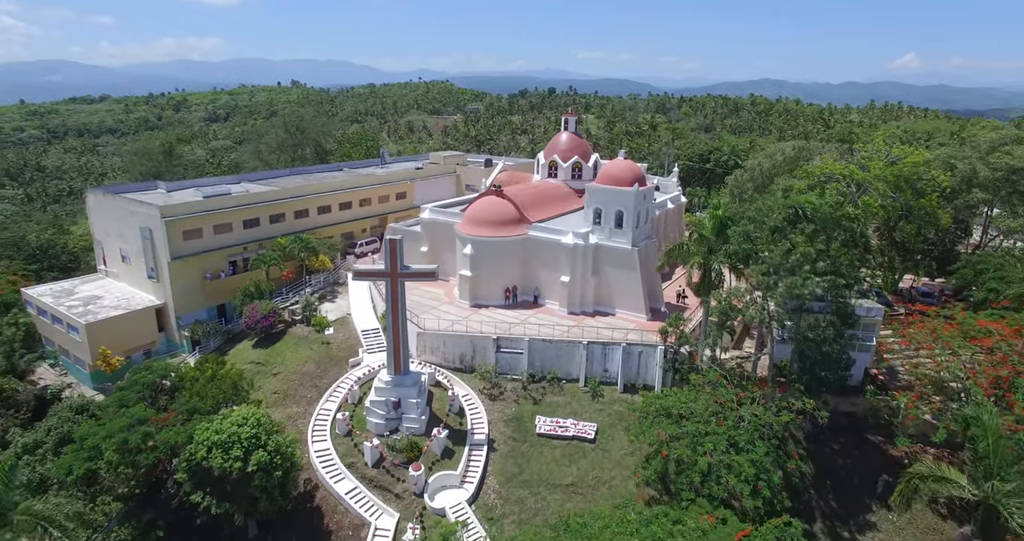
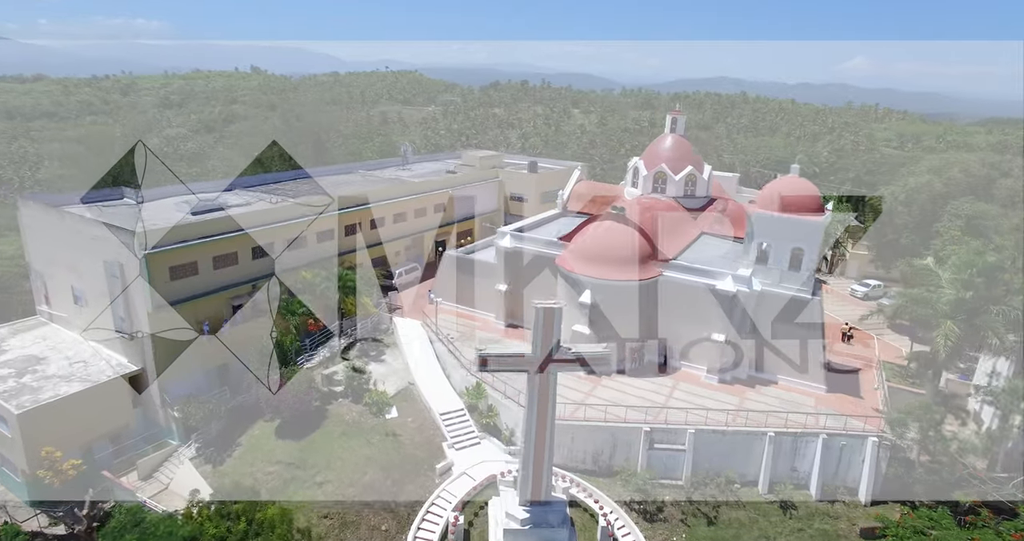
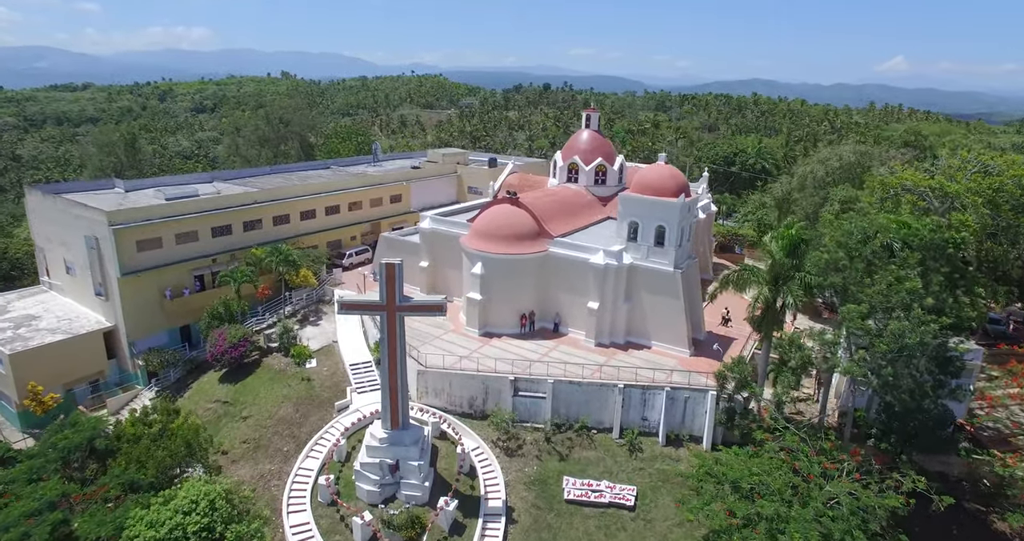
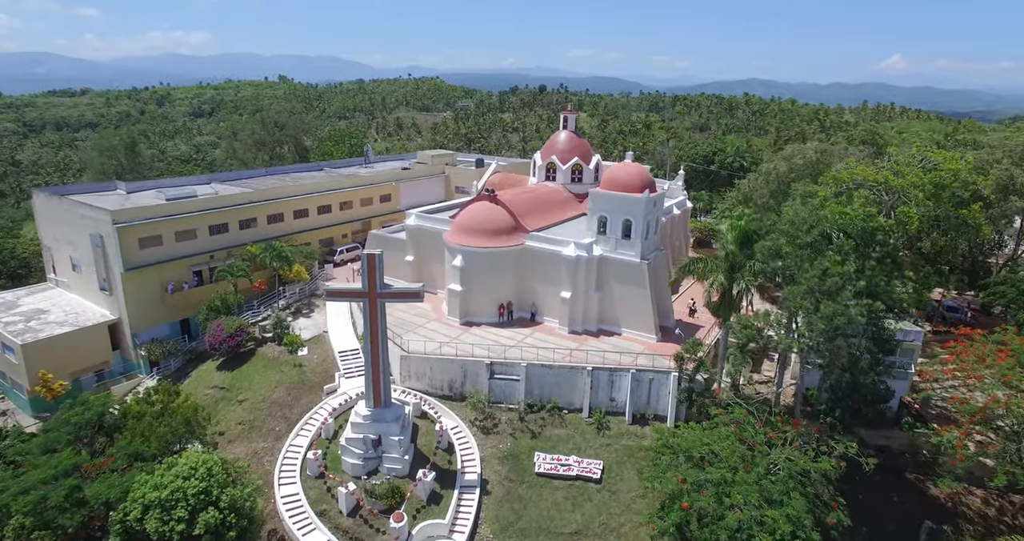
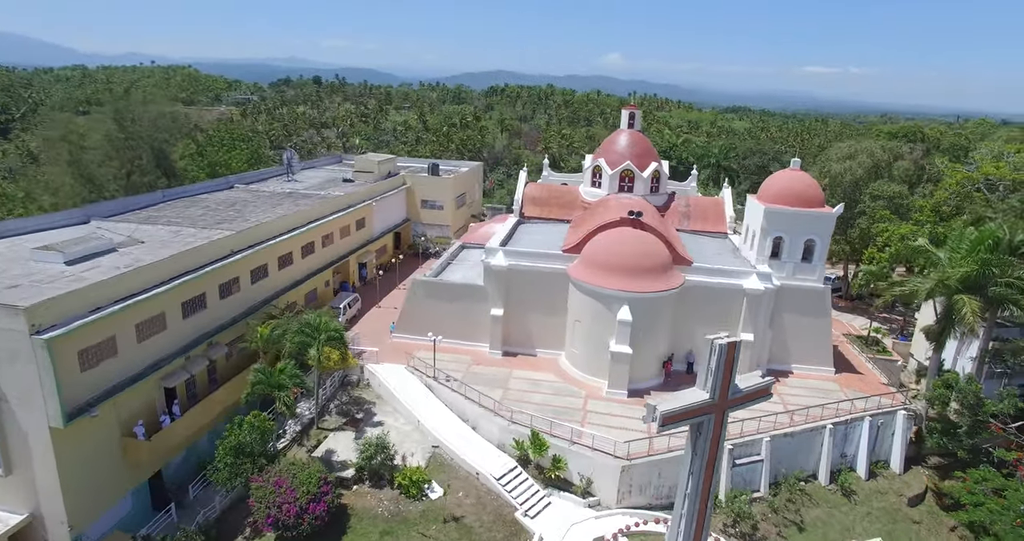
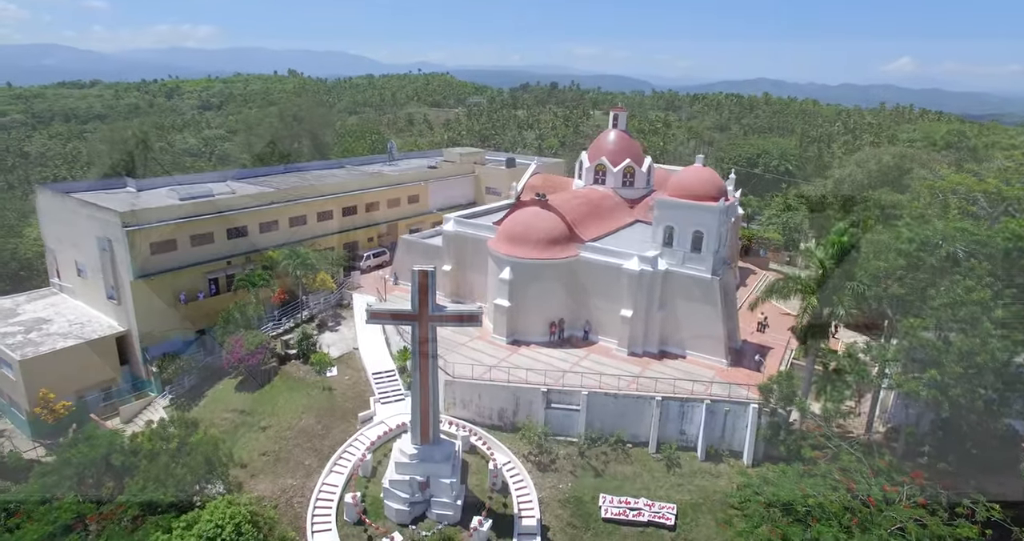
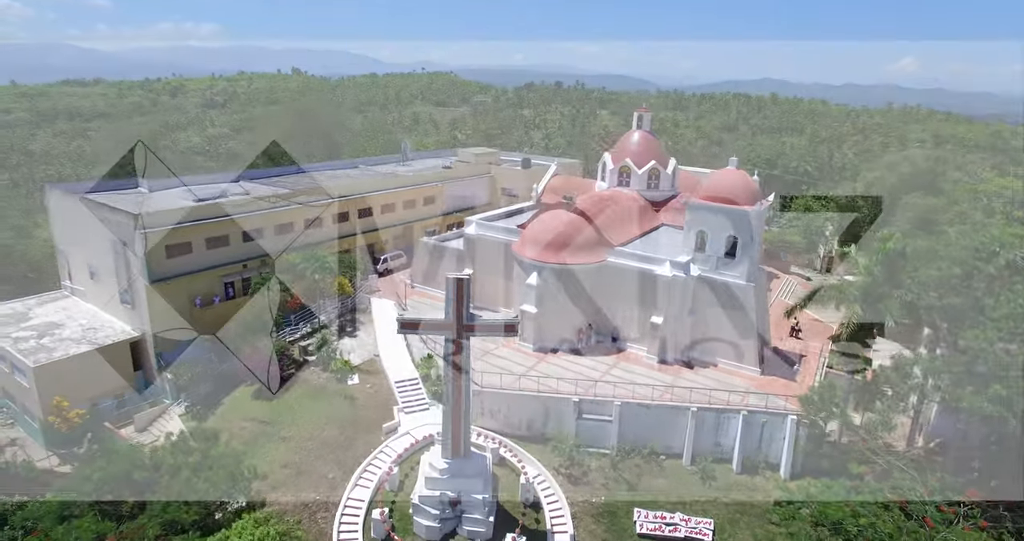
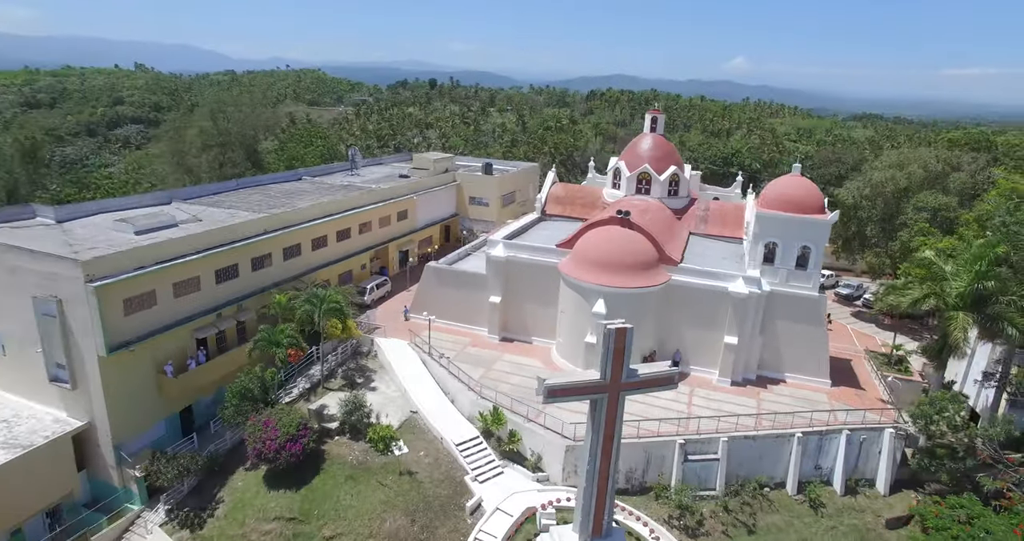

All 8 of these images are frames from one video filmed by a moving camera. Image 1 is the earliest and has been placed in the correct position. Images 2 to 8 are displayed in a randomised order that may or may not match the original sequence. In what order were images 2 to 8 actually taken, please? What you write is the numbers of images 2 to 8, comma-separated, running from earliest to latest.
4, 3, 6, 7, 2, 8, 5
